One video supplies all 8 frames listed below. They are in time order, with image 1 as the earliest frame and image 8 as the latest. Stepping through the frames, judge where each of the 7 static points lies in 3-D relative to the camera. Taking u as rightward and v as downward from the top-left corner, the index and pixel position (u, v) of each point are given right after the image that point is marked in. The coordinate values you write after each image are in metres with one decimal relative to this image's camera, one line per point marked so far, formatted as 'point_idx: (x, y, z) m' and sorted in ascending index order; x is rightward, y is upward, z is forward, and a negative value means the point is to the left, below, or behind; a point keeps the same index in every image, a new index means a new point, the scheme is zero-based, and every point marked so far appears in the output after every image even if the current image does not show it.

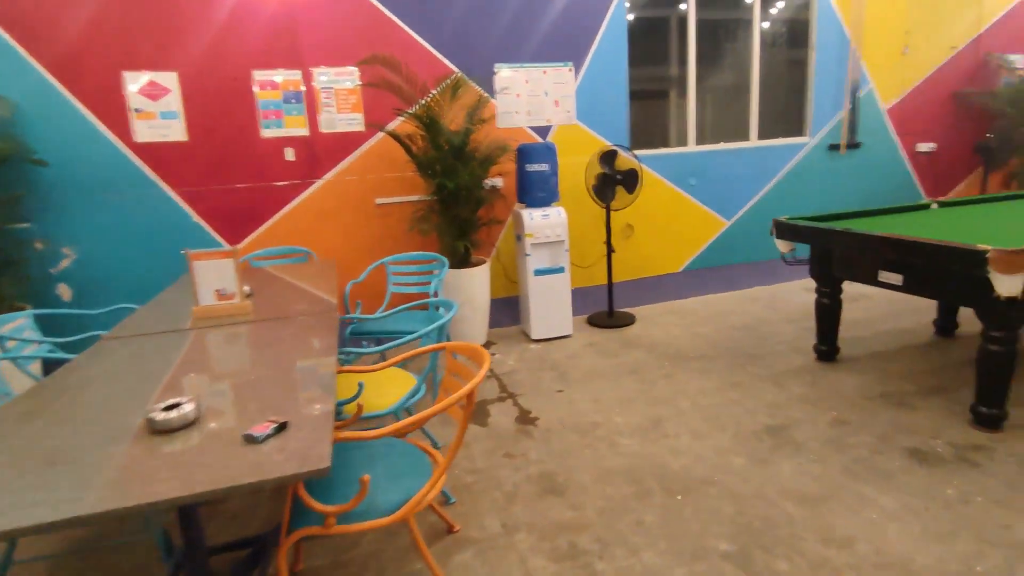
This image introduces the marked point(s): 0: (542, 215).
0: (+0.2, +0.5, +3.6) m
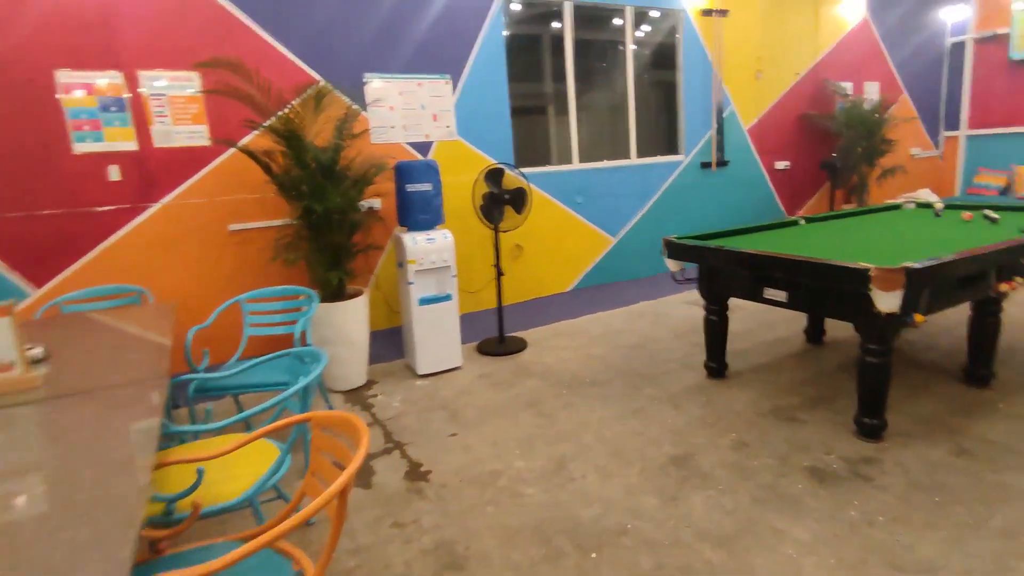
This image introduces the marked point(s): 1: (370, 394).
0: (-0.5, +0.3, +3.3) m
1: (-0.8, -0.6, +3.2) m
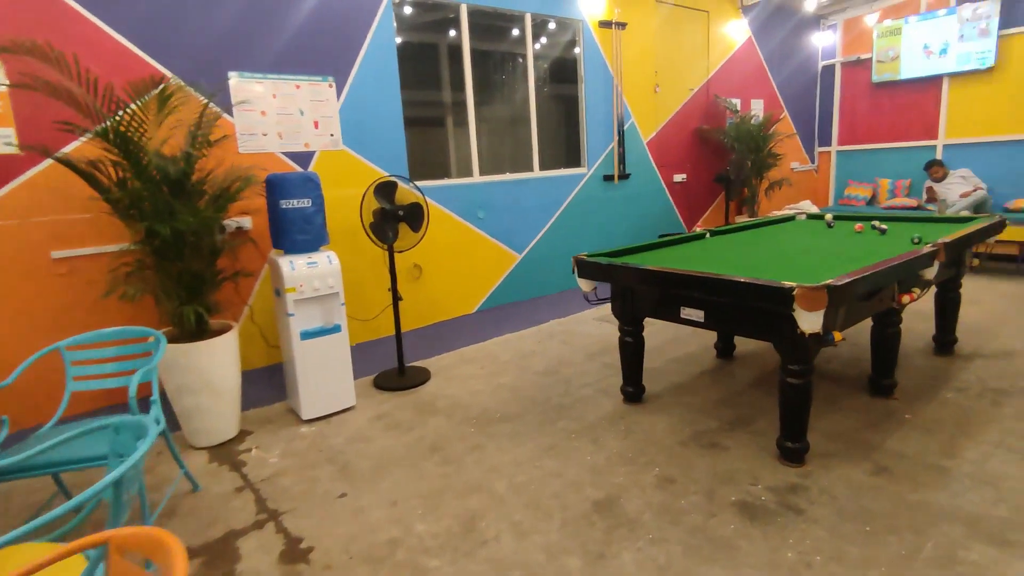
0: (-1.1, +0.1, +2.9) m
1: (-1.3, -0.8, +2.7) m
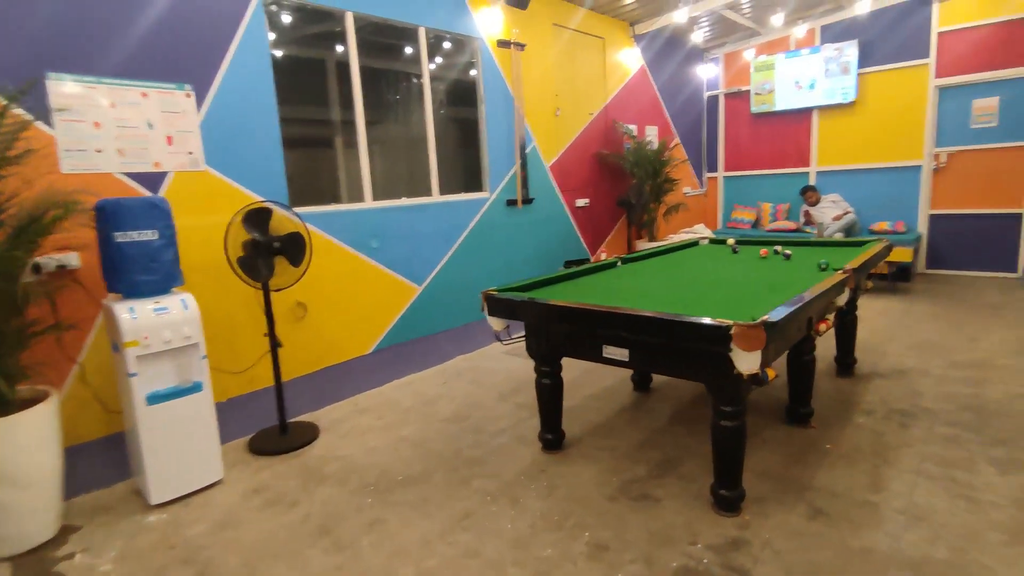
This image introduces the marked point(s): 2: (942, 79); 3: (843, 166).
0: (-1.5, -0.1, +2.3) m
1: (-1.7, -1.0, +2.1) m
2: (+4.4, +2.1, +5.8) m
3: (+3.8, +1.4, +6.5) m
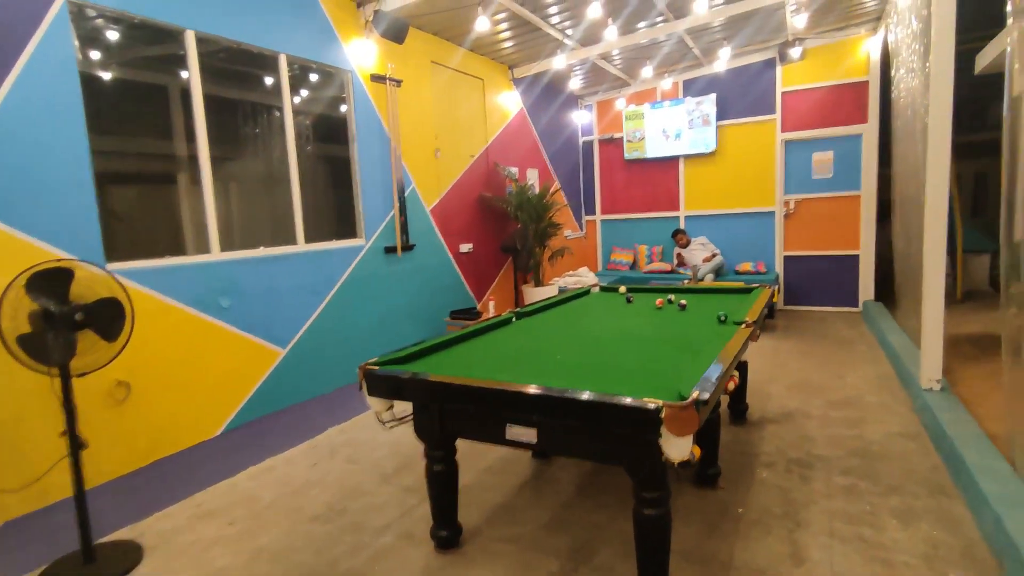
0: (-1.8, -0.4, +1.6) m
1: (-1.9, -1.3, +1.3) m
2: (+3.1, +1.7, +6.3) m
3: (+2.4, +0.9, +6.9) m
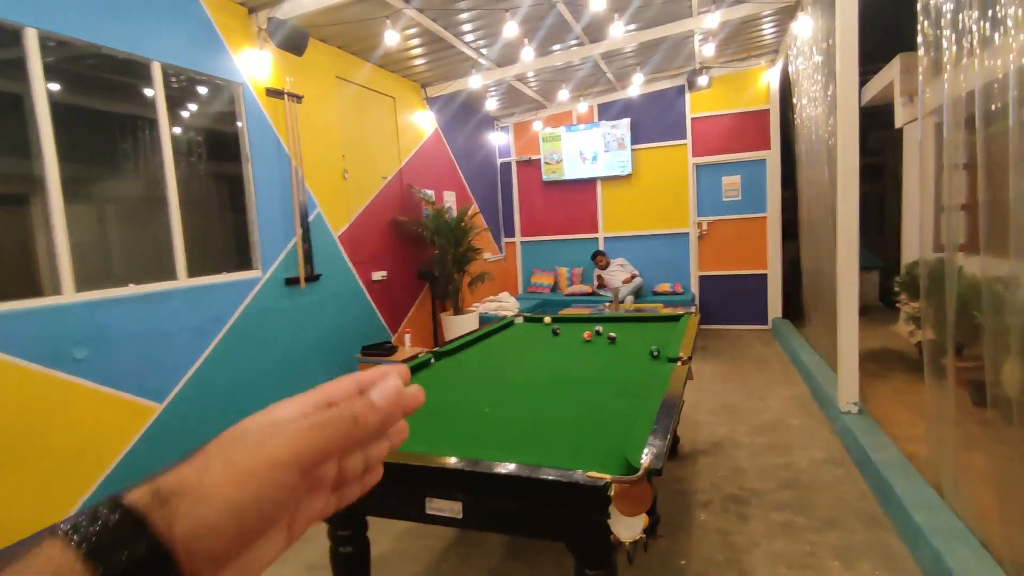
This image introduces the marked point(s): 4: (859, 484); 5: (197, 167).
0: (-2.0, -0.5, +1.0) m
1: (-2.0, -1.4, +0.7) m
2: (+2.2, +1.5, +6.5) m
3: (+1.4, +0.7, +6.9) m
4: (+1.7, -1.0, +2.8) m
5: (-2.0, +0.7, +3.5) m
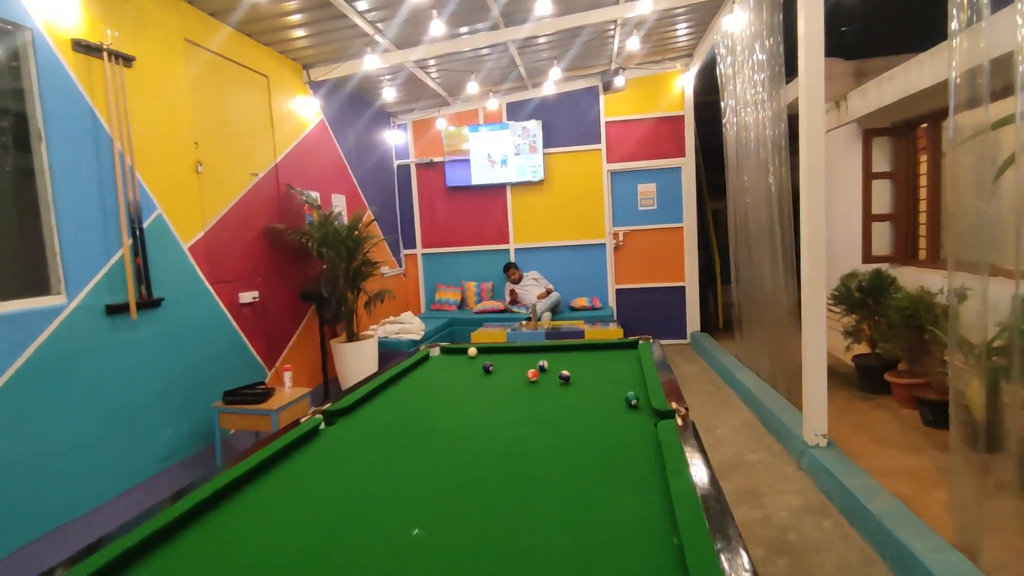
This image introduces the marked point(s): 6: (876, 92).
0: (-1.9, -0.6, -0.1) m
1: (-1.9, -1.5, -0.5) m
2: (+1.1, +1.3, +6.1) m
3: (+0.3, +0.5, +6.3) m
4: (+1.4, -1.1, +2.4) m
5: (-2.3, +0.6, +2.3) m
6: (+2.5, +1.4, +3.9) m
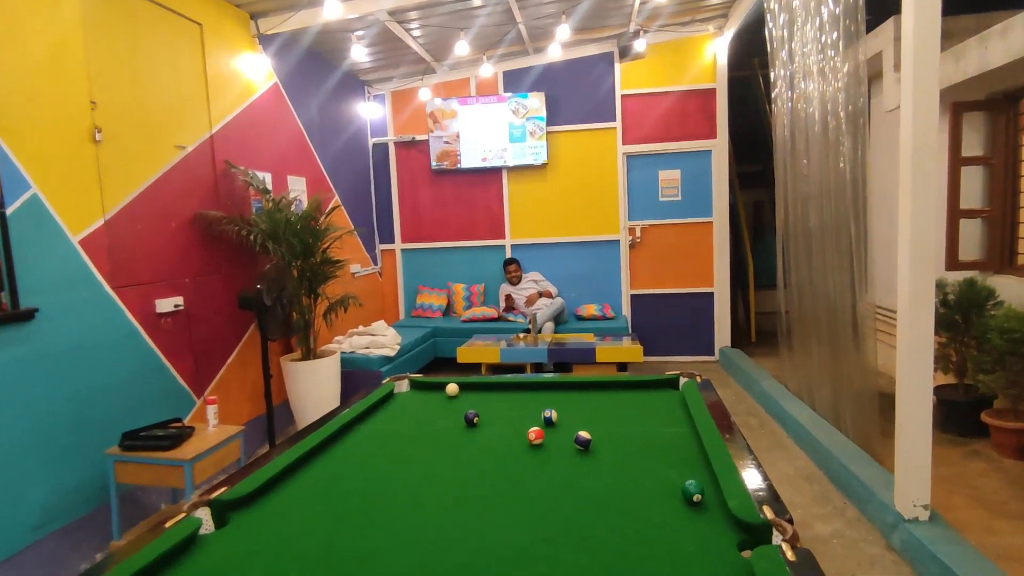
0: (-1.9, -0.7, -0.9) m
1: (-1.9, -1.5, -1.3) m
2: (+1.1, +1.3, +5.3) m
3: (+0.3, +0.5, +5.5) m
4: (+1.4, -1.1, +1.5) m
5: (-2.4, +0.6, +1.5) m
6: (+2.5, +1.3, +3.0) m
